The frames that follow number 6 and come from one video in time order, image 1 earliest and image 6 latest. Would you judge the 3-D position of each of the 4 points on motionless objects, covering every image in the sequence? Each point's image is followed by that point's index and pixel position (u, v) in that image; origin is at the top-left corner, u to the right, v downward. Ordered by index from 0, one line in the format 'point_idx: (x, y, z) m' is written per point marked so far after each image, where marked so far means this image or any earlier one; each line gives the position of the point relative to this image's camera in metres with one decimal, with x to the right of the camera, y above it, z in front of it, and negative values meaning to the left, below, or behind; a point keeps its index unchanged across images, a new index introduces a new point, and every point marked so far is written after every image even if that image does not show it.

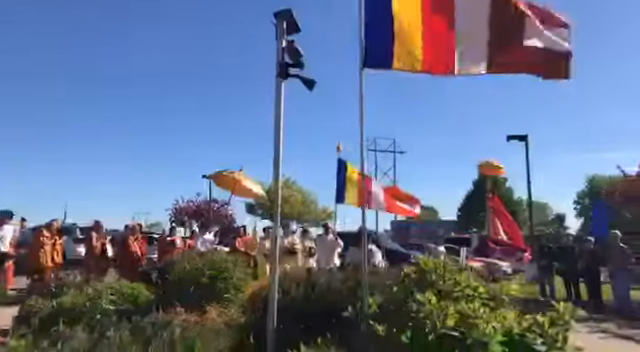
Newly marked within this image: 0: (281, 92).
0: (-0.3, +0.7, +4.3) m
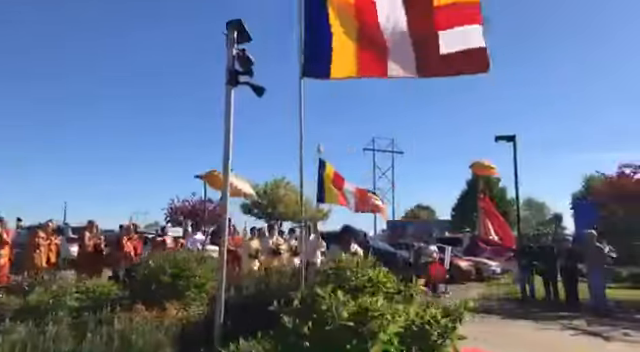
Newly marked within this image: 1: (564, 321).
0: (-0.8, +0.7, +4.5) m
1: (+5.6, -3.3, +11.2) m
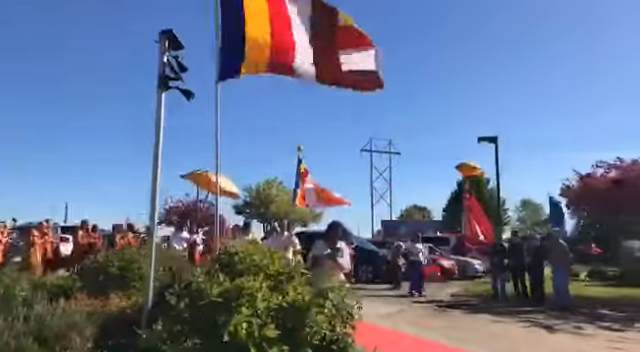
0: (-1.6, +0.7, +4.9) m
1: (+4.9, -3.3, +11.6) m
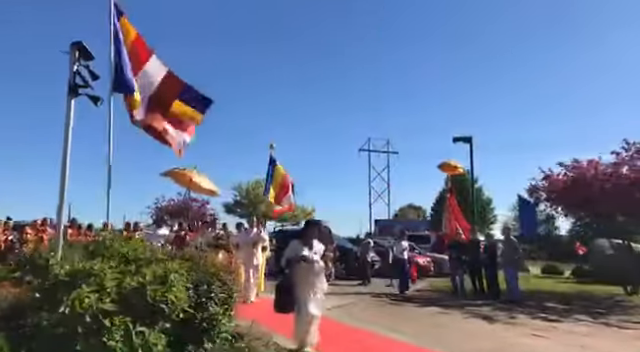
0: (-2.8, +0.8, +5.4) m
1: (+3.8, -3.3, +12.1) m
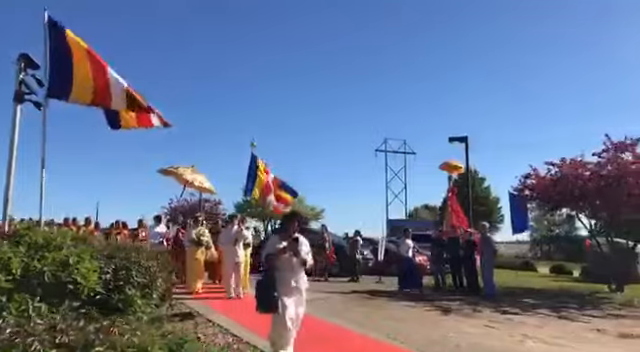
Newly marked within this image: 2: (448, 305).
0: (-3.7, +0.8, +6.0) m
1: (+3.1, -3.2, +12.4) m
2: (+3.2, -3.2, +11.9) m
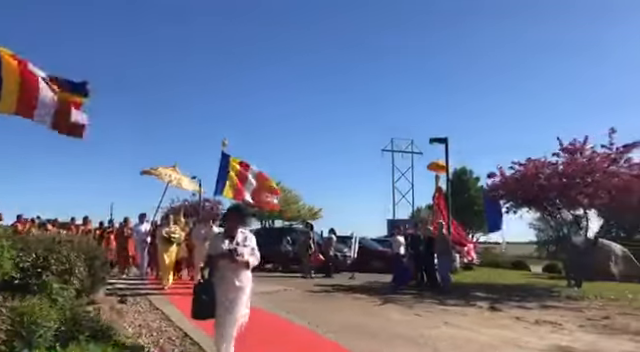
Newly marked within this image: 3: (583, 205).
0: (-5.0, +0.8, +6.8) m
1: (+2.0, -3.2, +13.0) m
2: (+2.0, -3.2, +12.5) m
3: (+8.5, -1.0, +15.7) m
